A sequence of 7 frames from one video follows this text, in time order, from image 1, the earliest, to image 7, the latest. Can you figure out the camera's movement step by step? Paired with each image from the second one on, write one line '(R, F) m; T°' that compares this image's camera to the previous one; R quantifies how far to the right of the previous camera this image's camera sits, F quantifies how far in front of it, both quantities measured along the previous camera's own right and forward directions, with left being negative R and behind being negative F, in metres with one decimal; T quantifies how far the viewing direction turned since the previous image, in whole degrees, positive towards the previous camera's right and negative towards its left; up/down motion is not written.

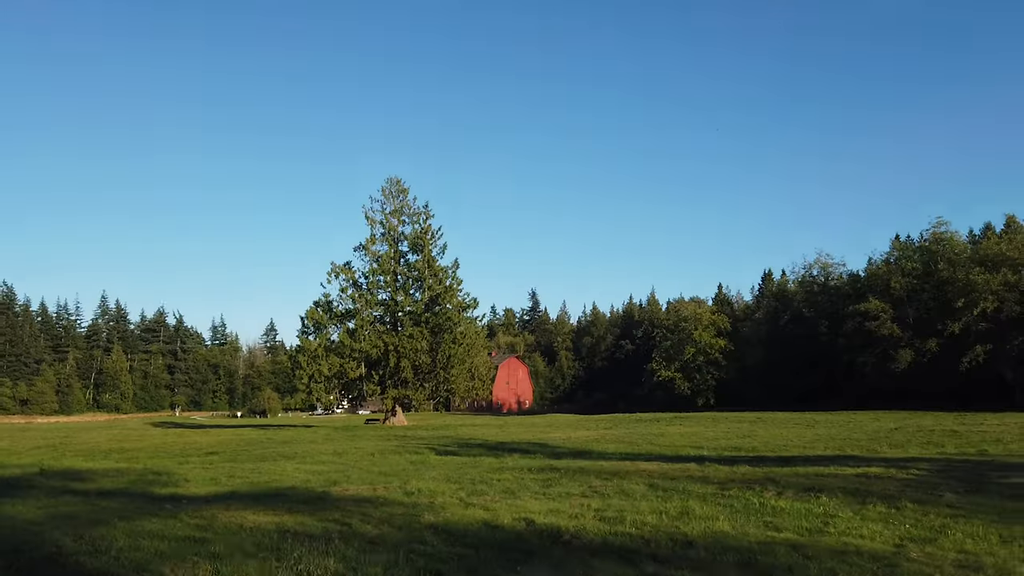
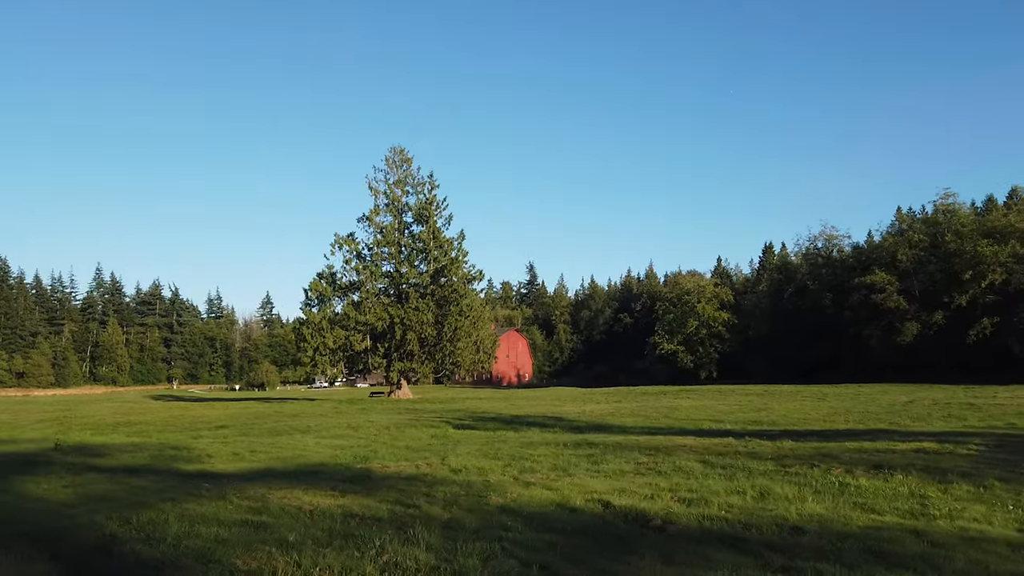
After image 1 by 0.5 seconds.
(-0.7, +0.6) m; 0°
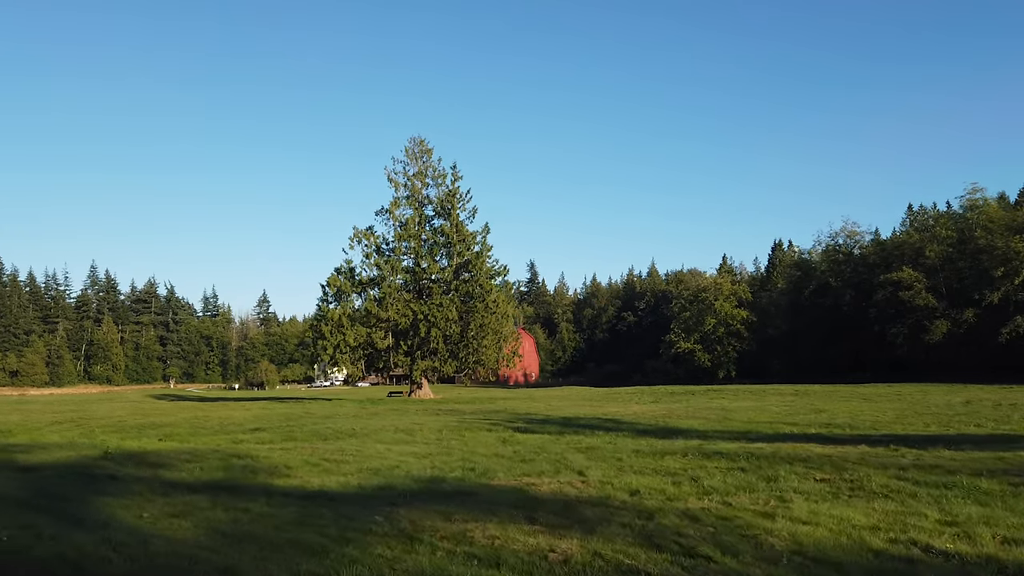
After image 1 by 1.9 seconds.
(-1.9, +1.6) m; 0°
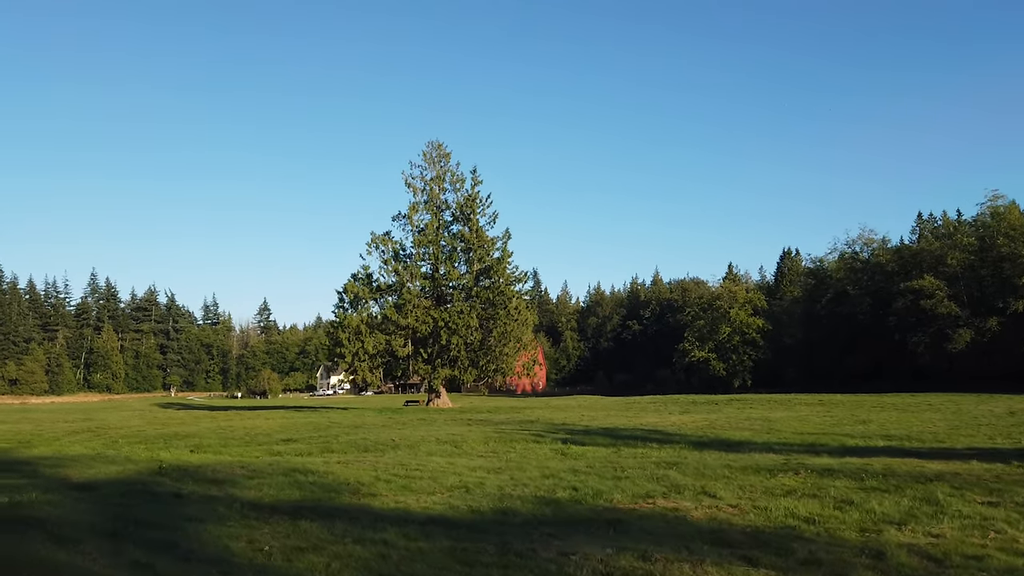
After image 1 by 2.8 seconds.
(-1.3, +0.9) m; 0°
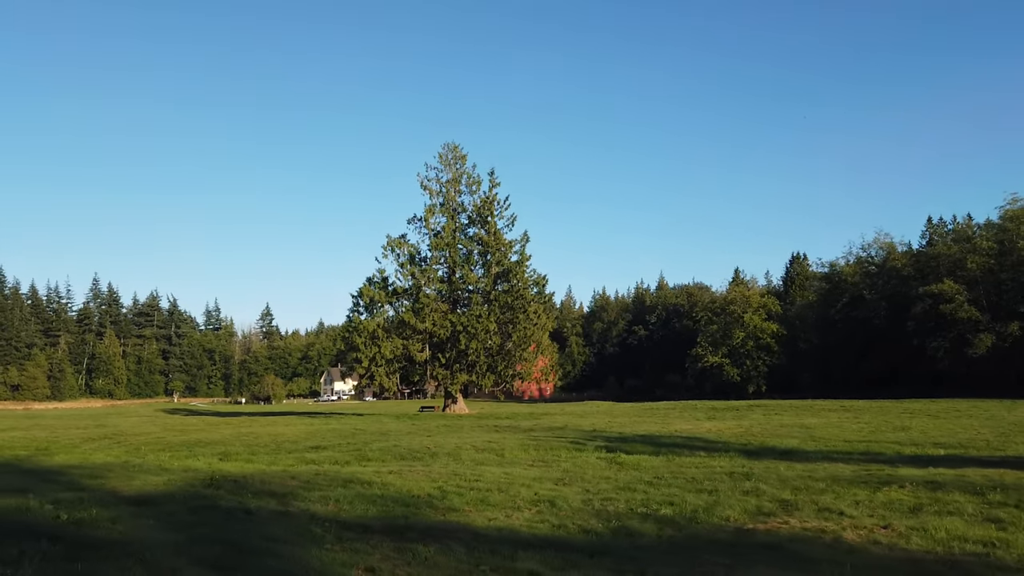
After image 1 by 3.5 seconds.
(-1.0, +0.7) m; 0°
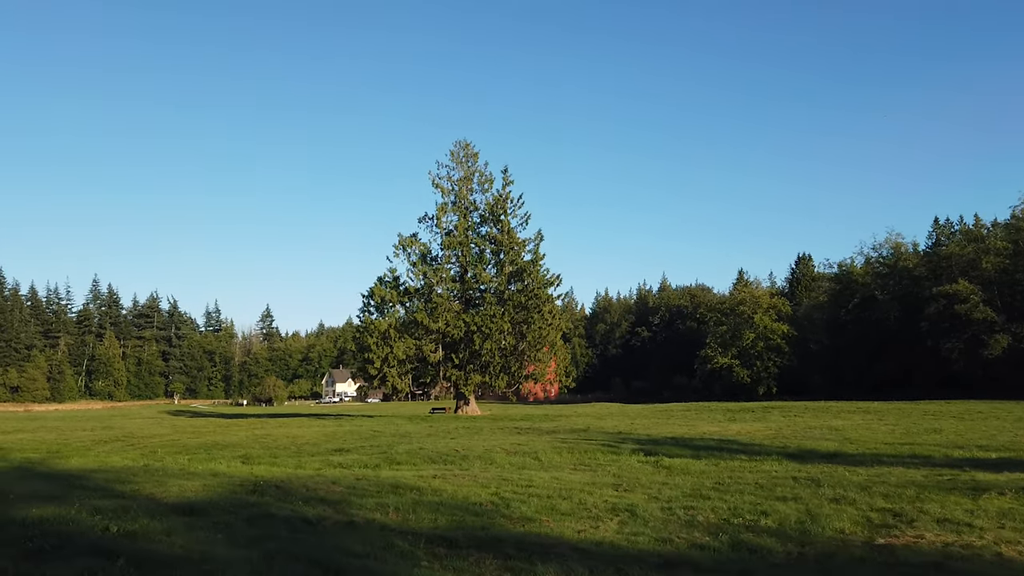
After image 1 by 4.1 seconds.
(-0.8, +0.7) m; 0°
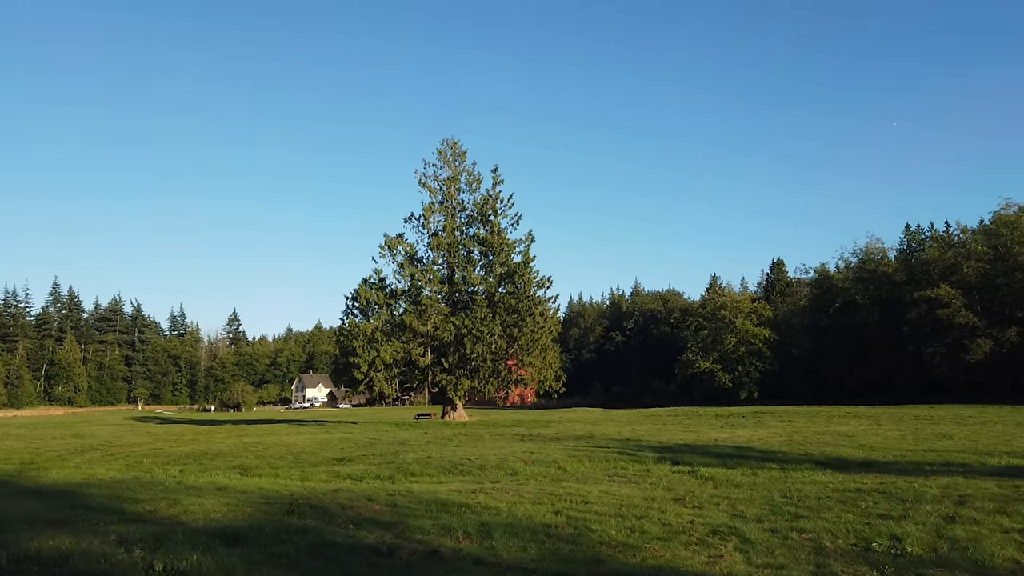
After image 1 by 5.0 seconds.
(-1.1, +1.0) m; +2°
